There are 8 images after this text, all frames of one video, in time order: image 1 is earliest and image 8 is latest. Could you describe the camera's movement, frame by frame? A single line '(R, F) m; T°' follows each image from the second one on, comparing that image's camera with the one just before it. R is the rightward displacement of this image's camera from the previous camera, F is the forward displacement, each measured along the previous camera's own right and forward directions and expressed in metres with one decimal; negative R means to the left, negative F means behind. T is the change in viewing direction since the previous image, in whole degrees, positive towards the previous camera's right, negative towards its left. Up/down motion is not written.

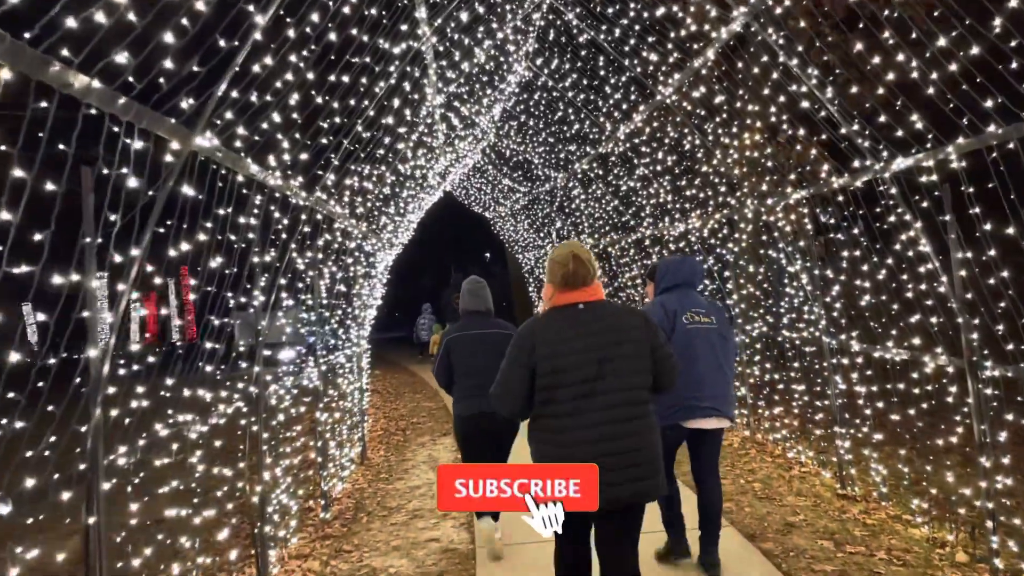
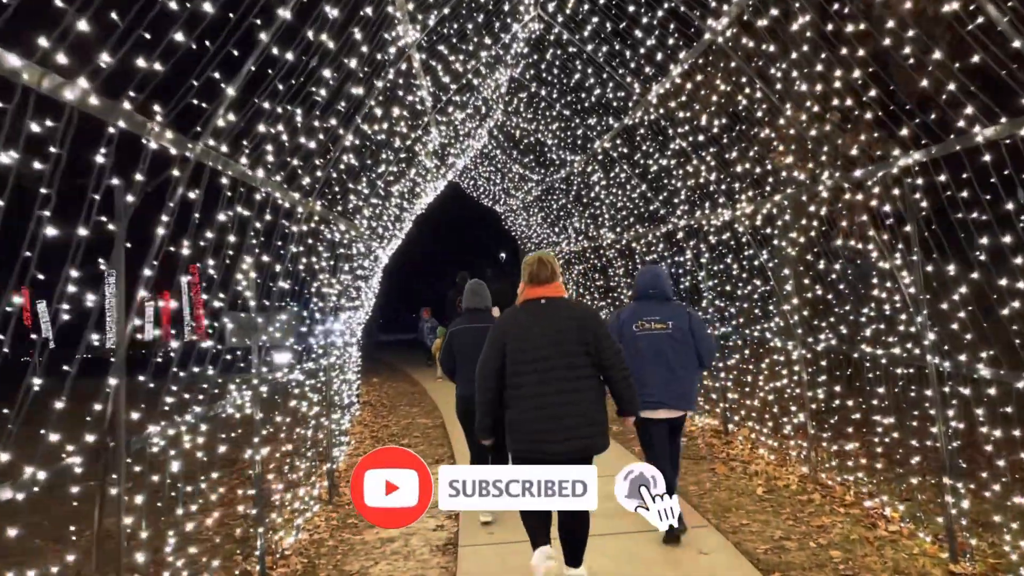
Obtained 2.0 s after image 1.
(+0.1, +1.5) m; -1°
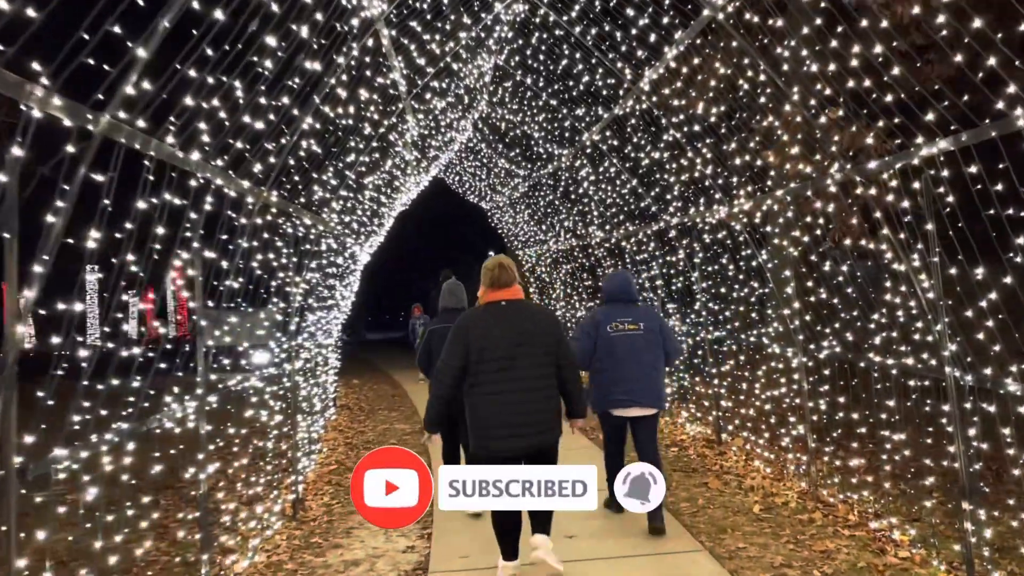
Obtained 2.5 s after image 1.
(+0.1, +0.5) m; +1°
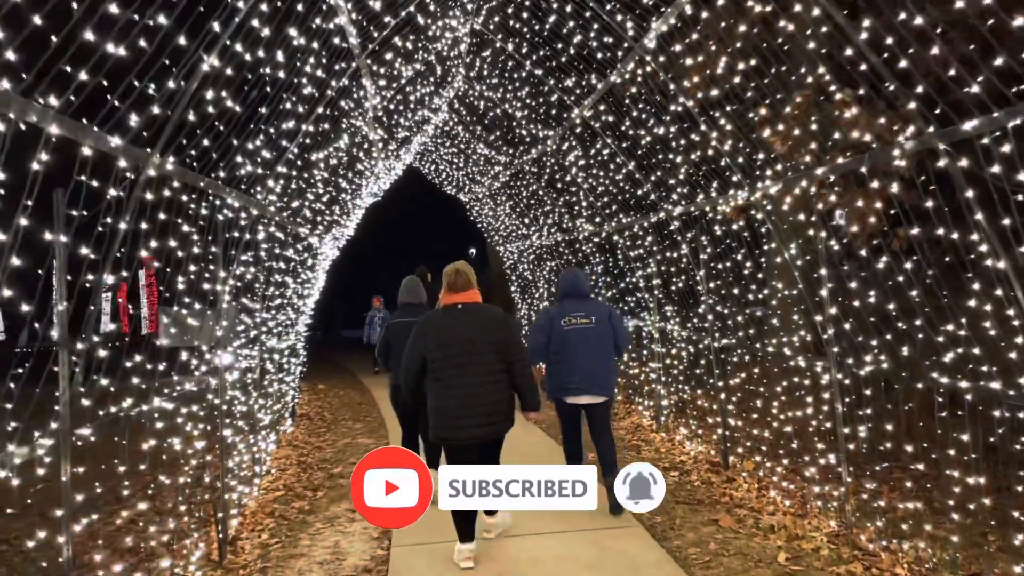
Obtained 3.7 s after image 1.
(0.0, +1.1) m; +1°
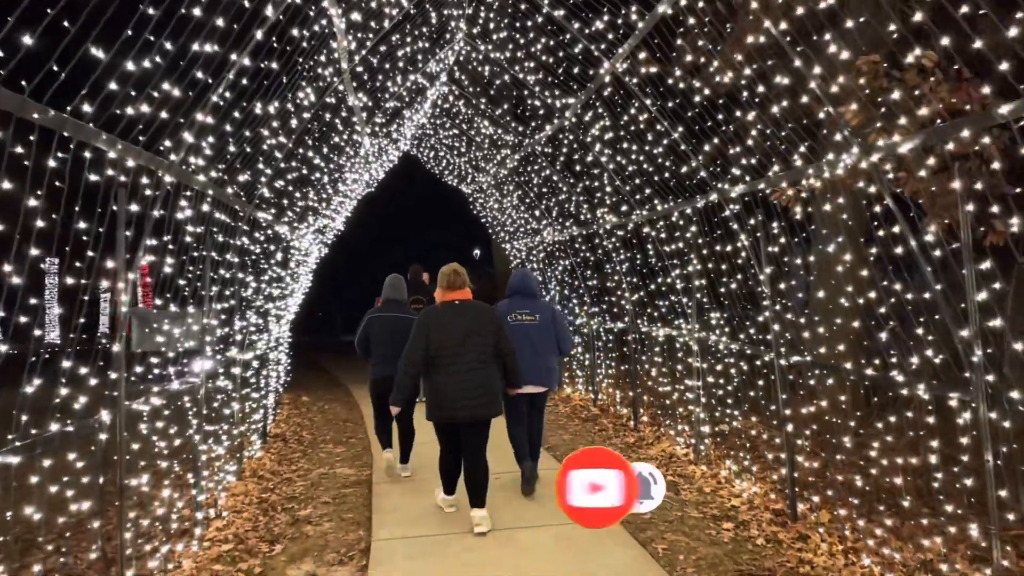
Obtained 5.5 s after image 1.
(0.0, +1.4) m; 0°
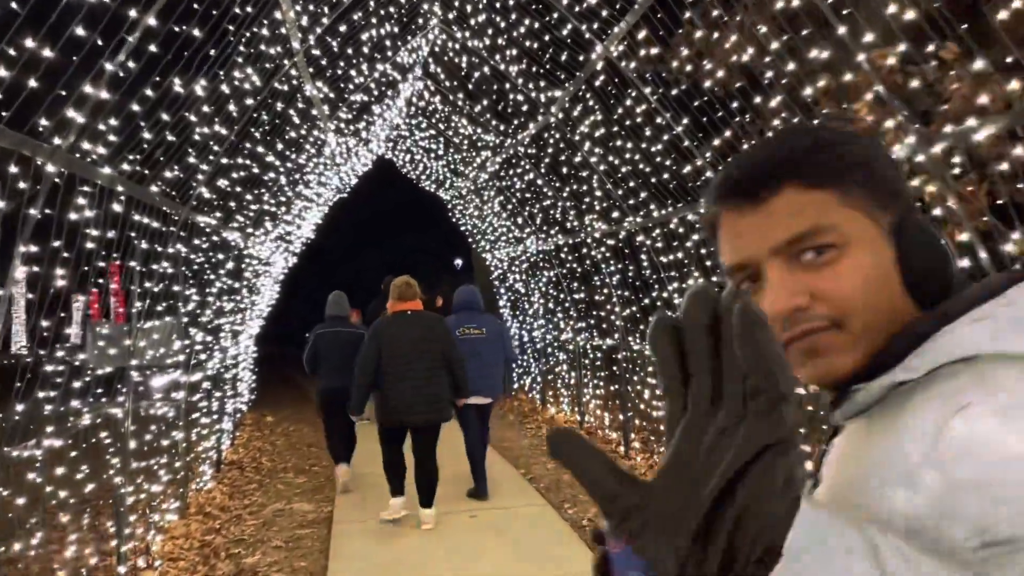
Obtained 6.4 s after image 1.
(0.0, +0.7) m; +1°
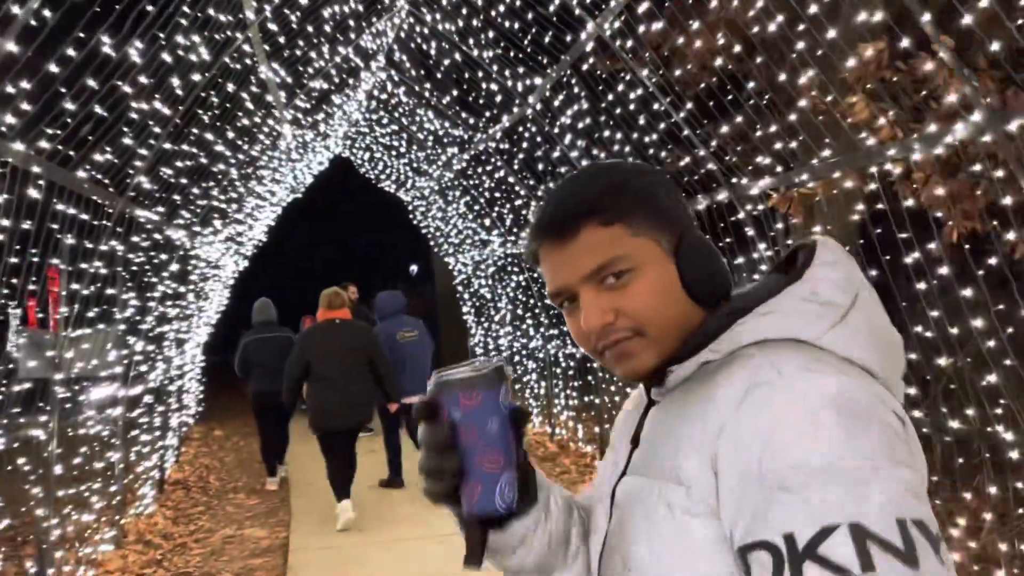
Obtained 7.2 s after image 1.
(-0.1, +0.5) m; +3°
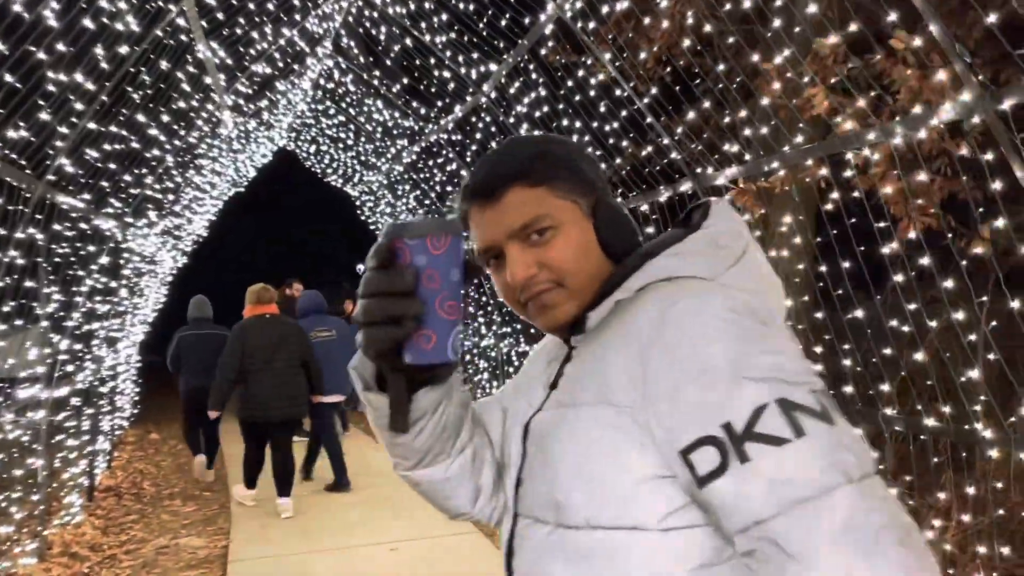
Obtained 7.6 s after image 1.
(0.0, +0.2) m; +4°
